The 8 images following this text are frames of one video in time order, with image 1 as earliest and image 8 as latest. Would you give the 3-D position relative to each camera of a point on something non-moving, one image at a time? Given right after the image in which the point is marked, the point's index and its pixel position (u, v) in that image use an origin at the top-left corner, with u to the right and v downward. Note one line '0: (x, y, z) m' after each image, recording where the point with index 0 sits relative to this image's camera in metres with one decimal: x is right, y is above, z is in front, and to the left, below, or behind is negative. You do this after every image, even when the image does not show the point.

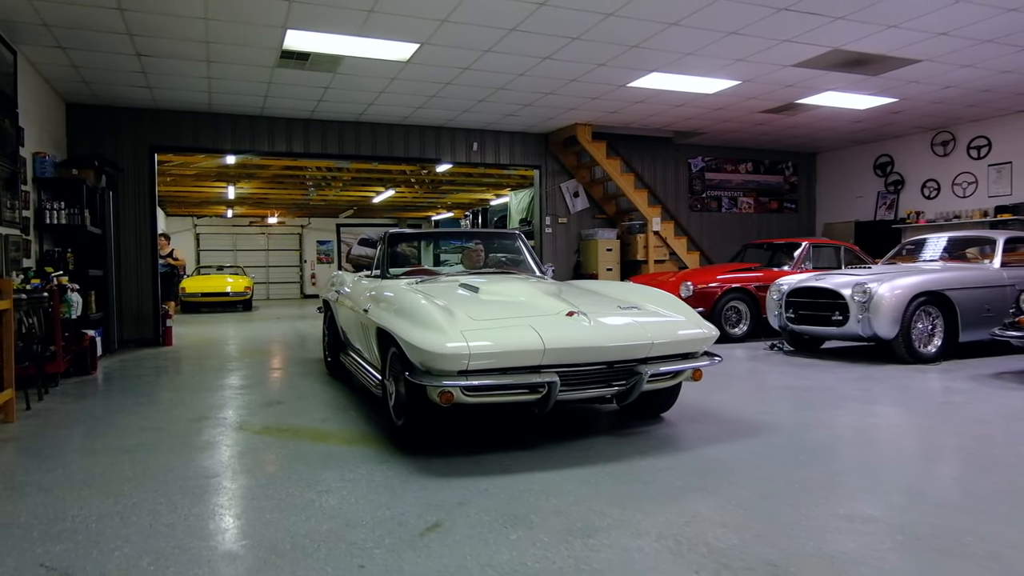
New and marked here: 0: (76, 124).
0: (-4.6, +1.8, +7.9) m
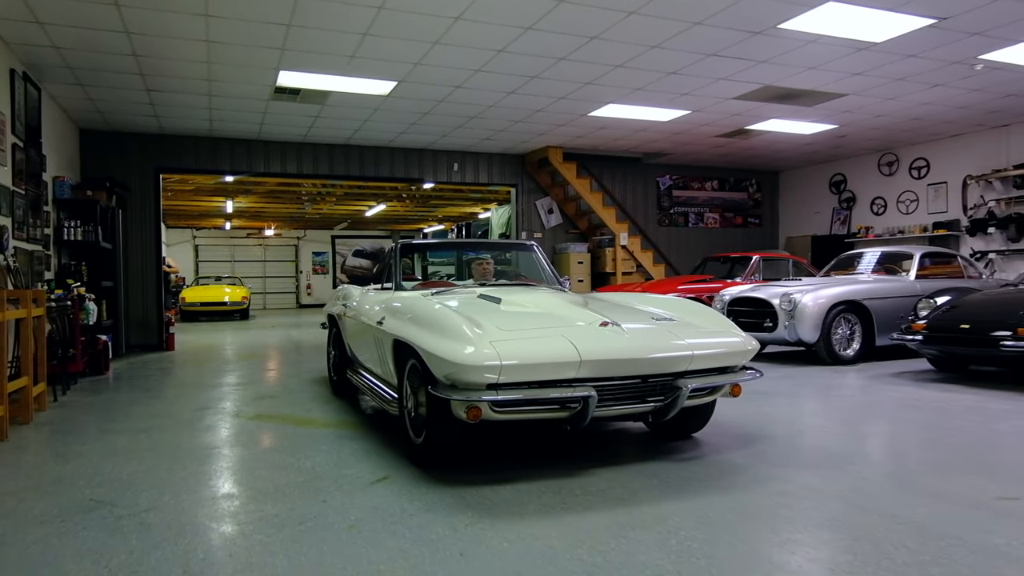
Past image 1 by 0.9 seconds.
0: (-4.9, +1.6, +8.7) m
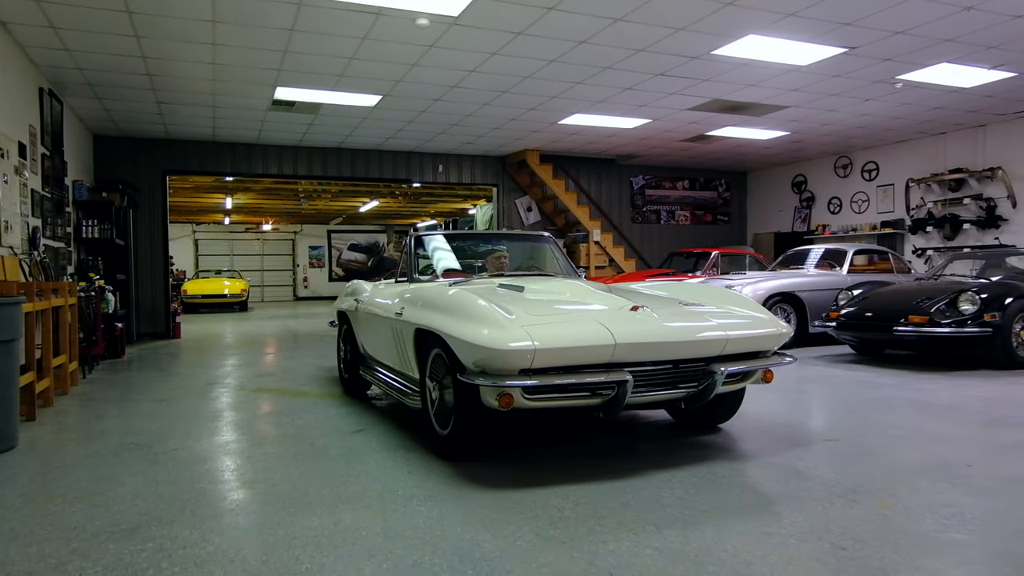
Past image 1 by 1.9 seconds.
0: (-5.2, +1.7, +9.5) m
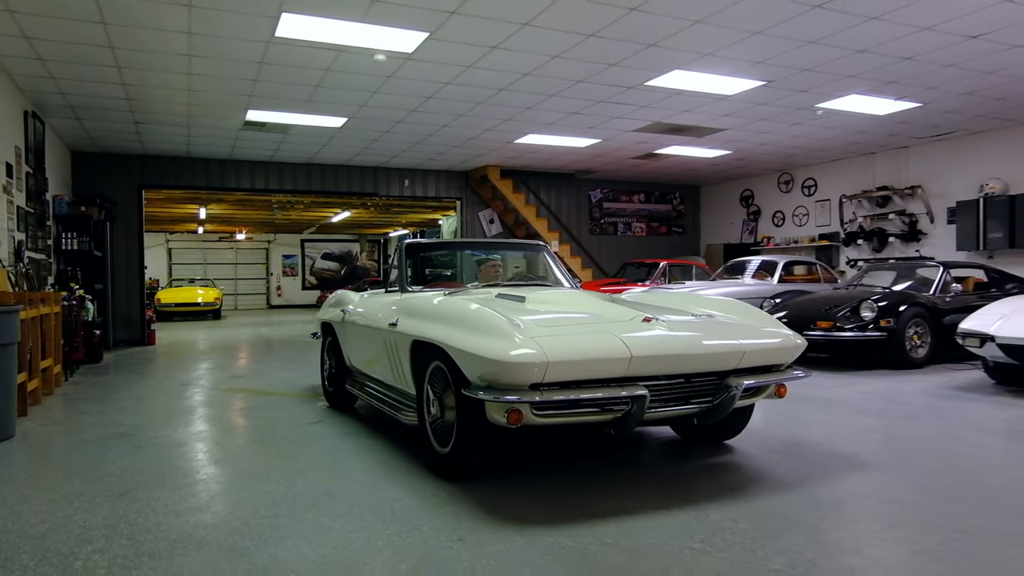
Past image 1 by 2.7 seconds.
0: (-5.8, +1.6, +9.9) m
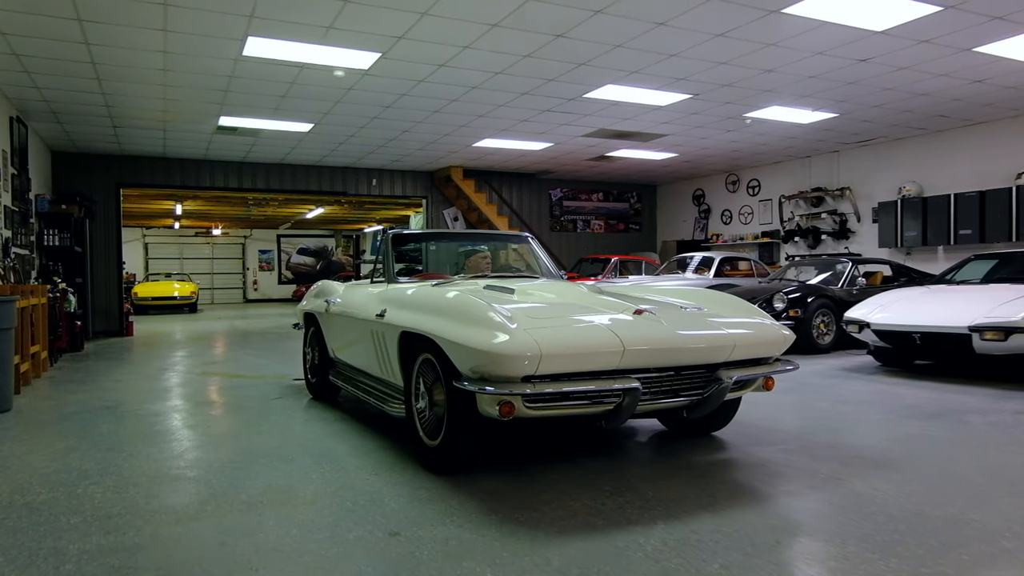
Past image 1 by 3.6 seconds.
0: (-6.3, +1.7, +10.4) m
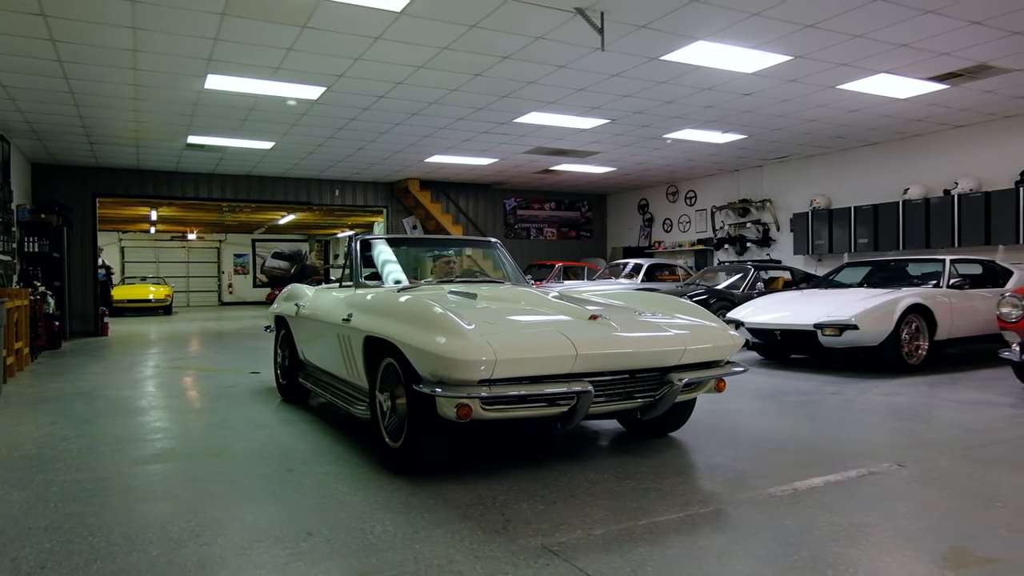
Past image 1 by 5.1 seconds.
0: (-7.1, +1.7, +11.2) m
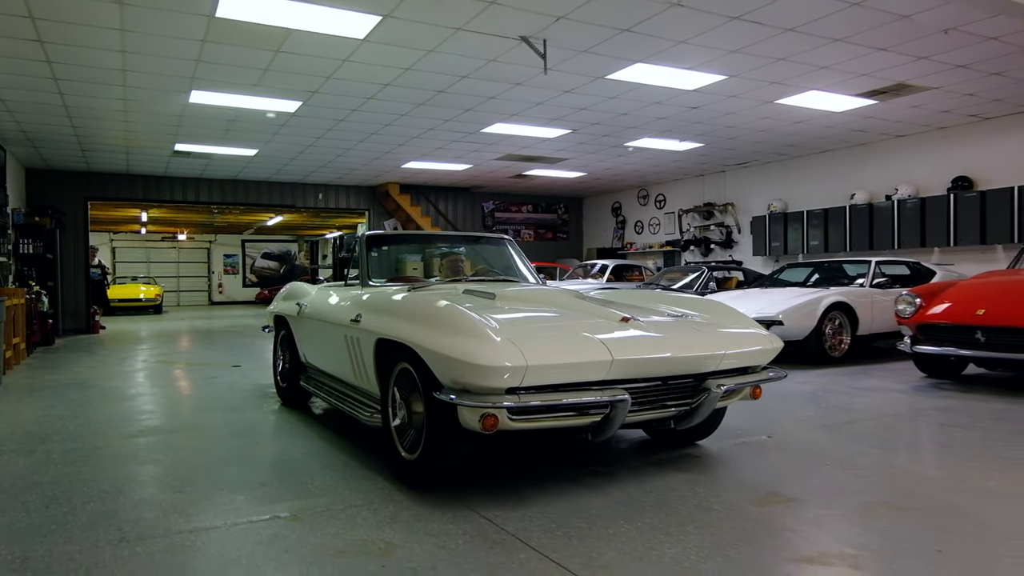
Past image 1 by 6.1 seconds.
0: (-7.5, +1.7, +11.7) m
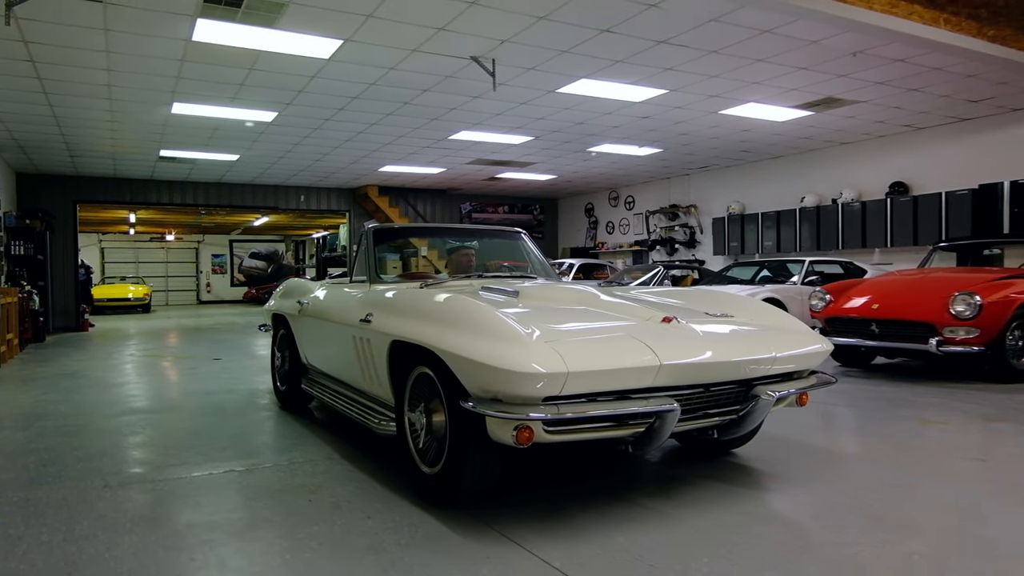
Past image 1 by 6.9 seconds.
0: (-8.0, +1.7, +12.2) m
